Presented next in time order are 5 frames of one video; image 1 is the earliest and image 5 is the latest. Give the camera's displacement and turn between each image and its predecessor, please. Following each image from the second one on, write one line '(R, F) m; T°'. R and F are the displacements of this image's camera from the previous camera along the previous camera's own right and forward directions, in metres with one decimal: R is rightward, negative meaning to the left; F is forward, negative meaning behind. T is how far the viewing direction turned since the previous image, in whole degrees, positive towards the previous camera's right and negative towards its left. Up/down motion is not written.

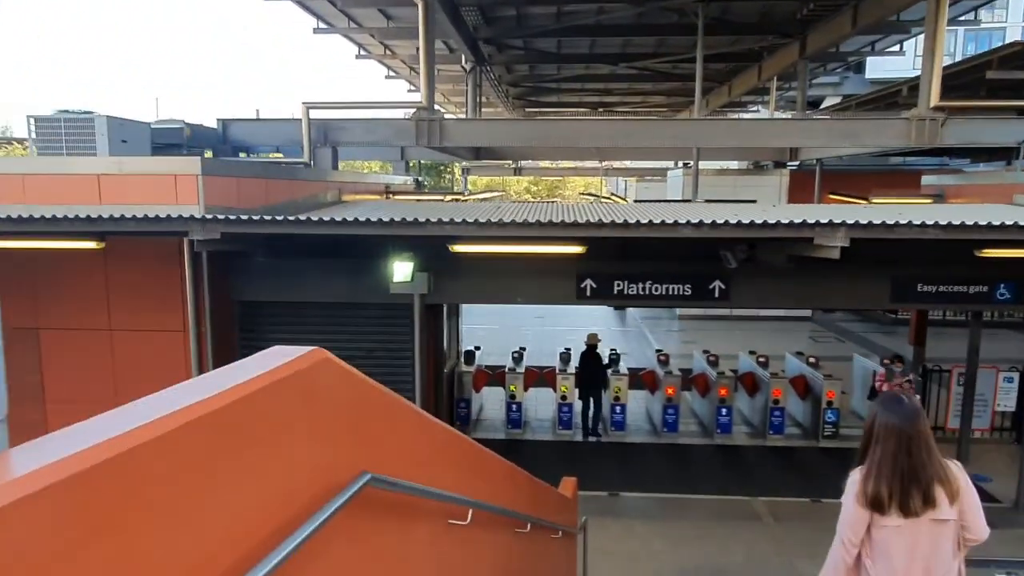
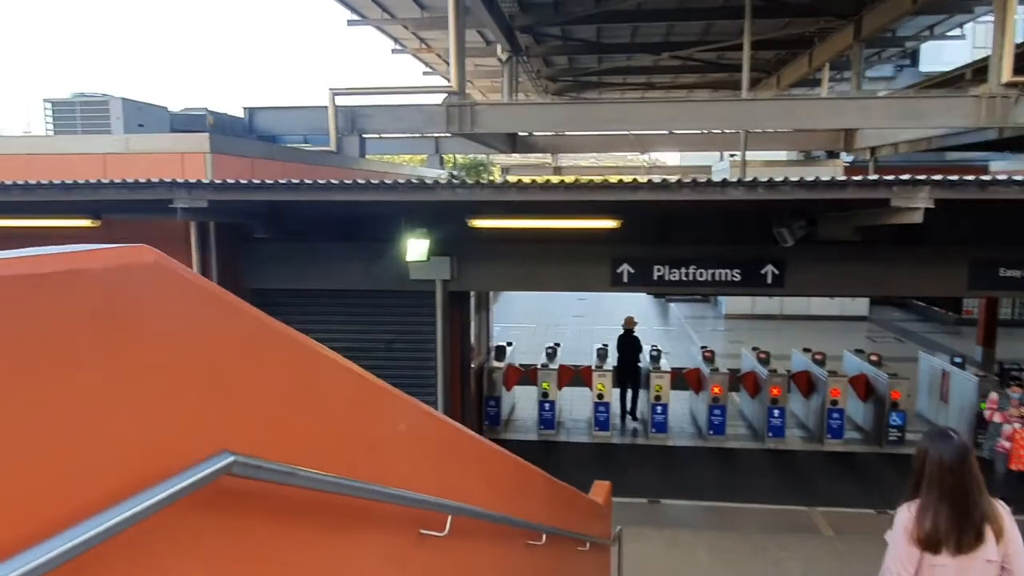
(+0.1, +0.7) m; -3°
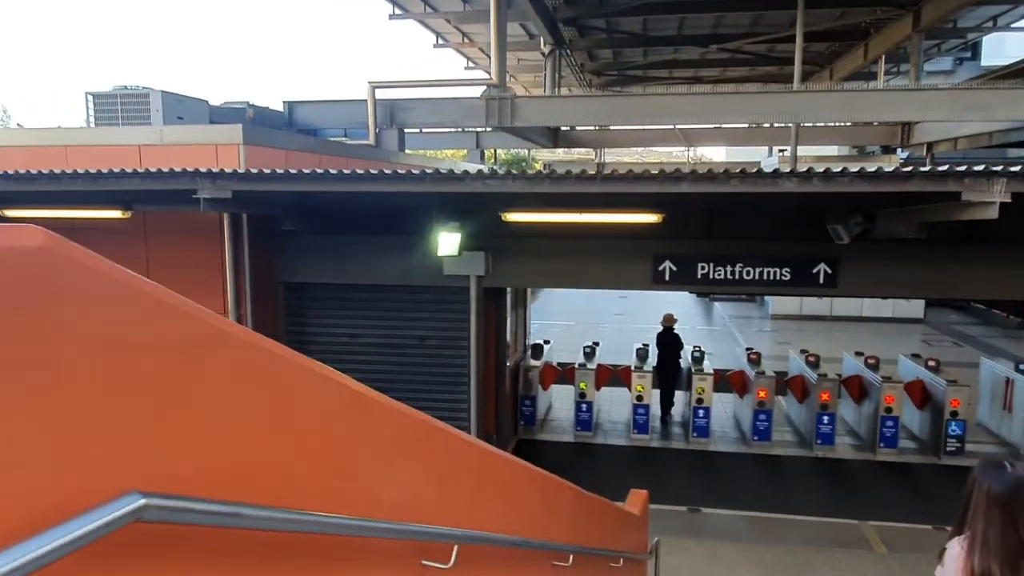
(+0.1, +0.2) m; -3°
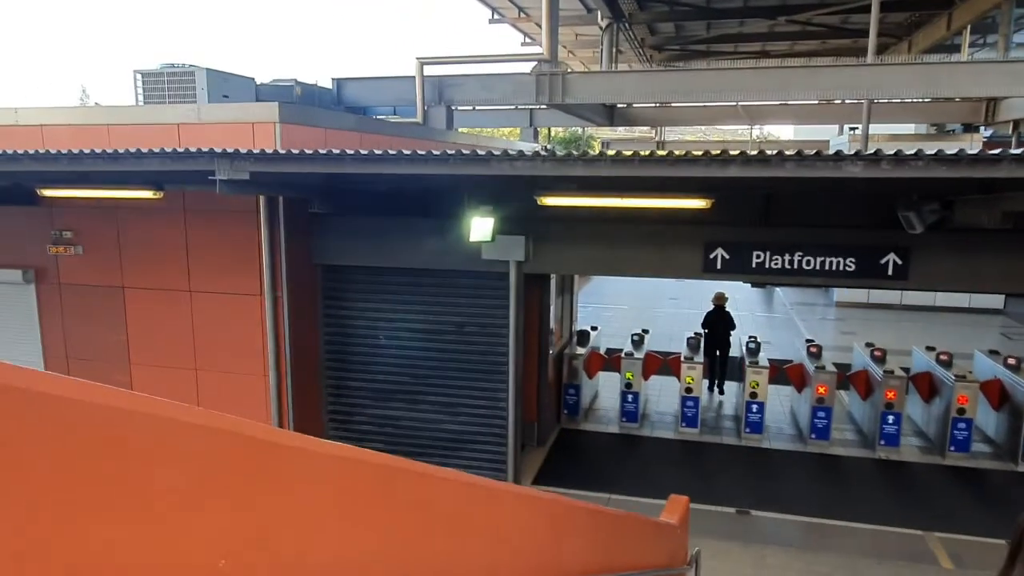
(+0.2, +0.3) m; -5°
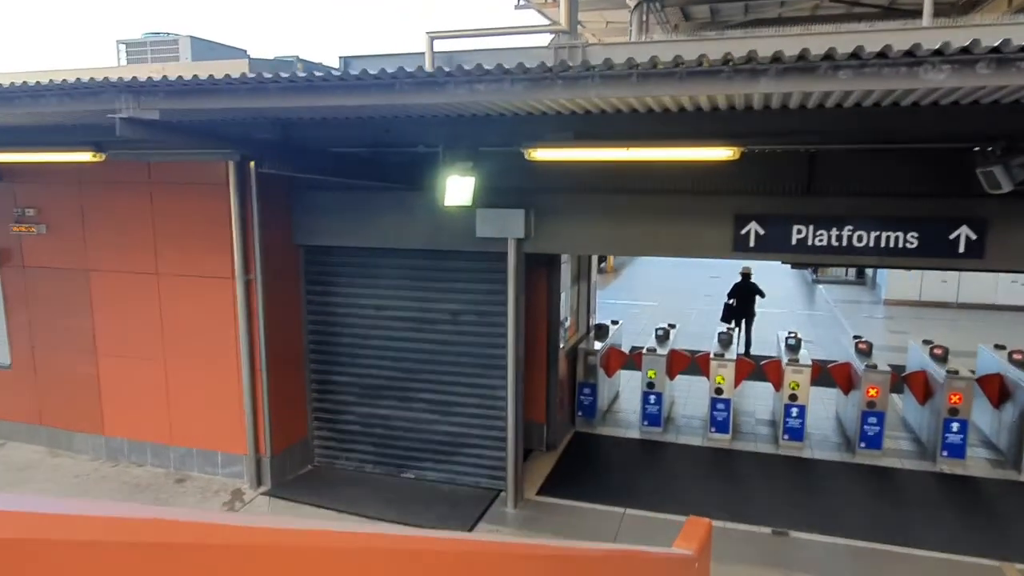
(+0.3, +0.9) m; -3°
